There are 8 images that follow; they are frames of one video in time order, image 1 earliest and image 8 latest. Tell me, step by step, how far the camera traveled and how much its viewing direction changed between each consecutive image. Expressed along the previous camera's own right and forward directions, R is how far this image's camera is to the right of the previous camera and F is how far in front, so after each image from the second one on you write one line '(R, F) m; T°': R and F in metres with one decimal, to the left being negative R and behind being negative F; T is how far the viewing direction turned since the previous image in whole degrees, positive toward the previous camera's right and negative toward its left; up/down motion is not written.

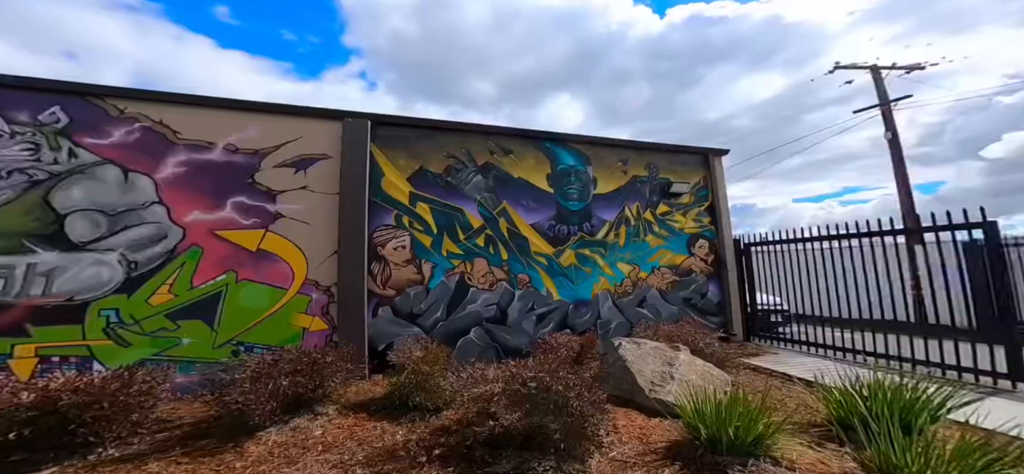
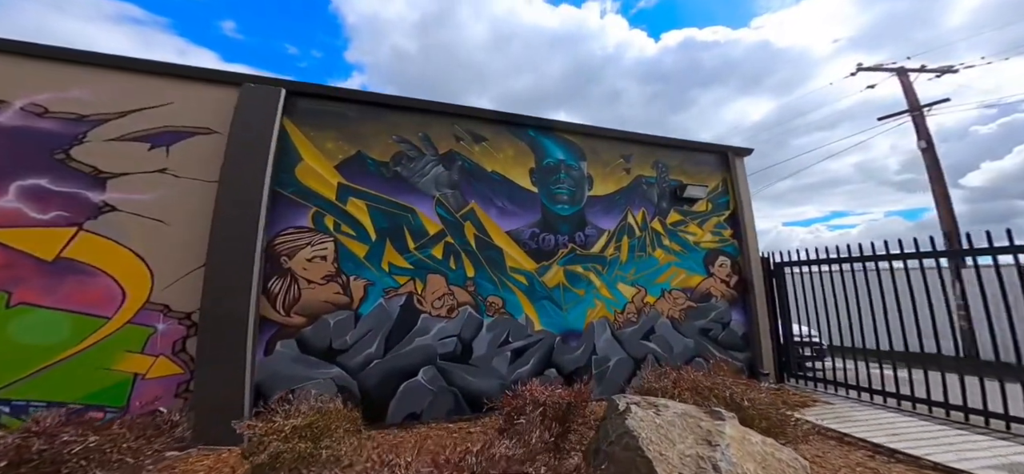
(+0.5, +2.0) m; 0°
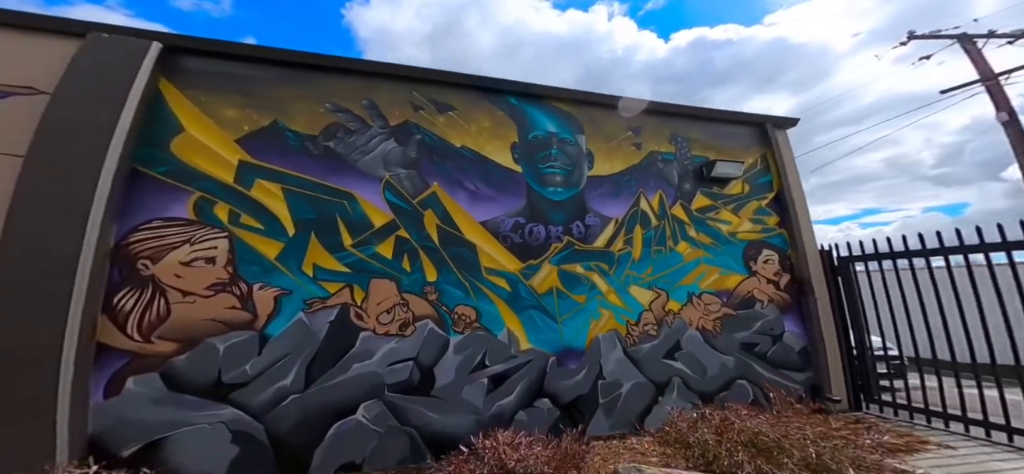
(+0.6, +1.6) m; -4°
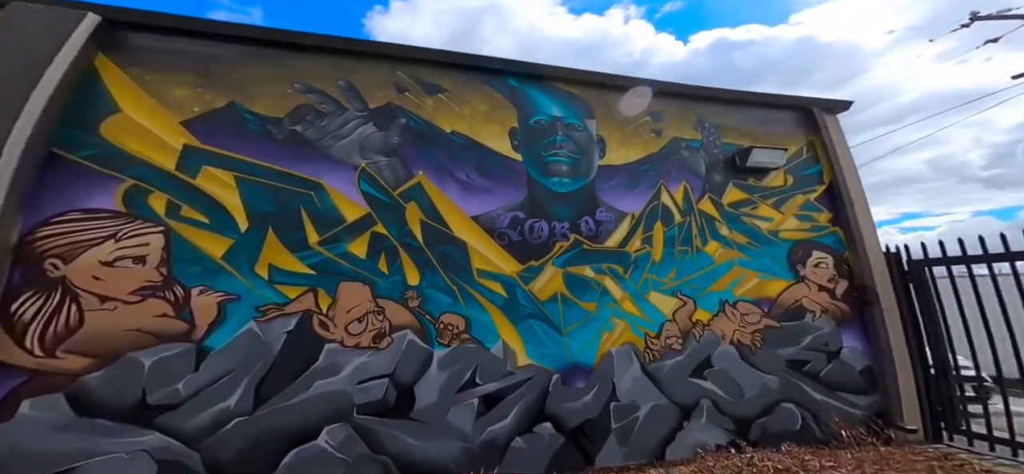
(+0.4, +0.8) m; -4°
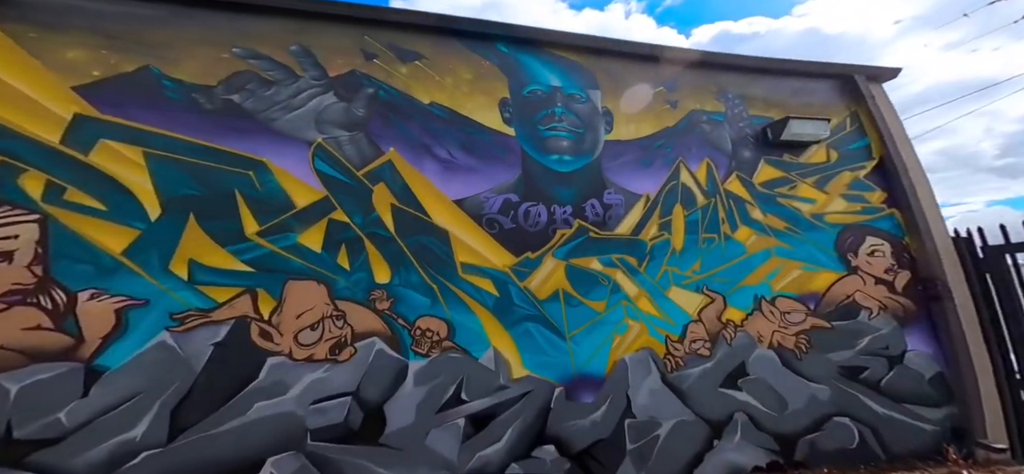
(+0.2, +0.8) m; -2°
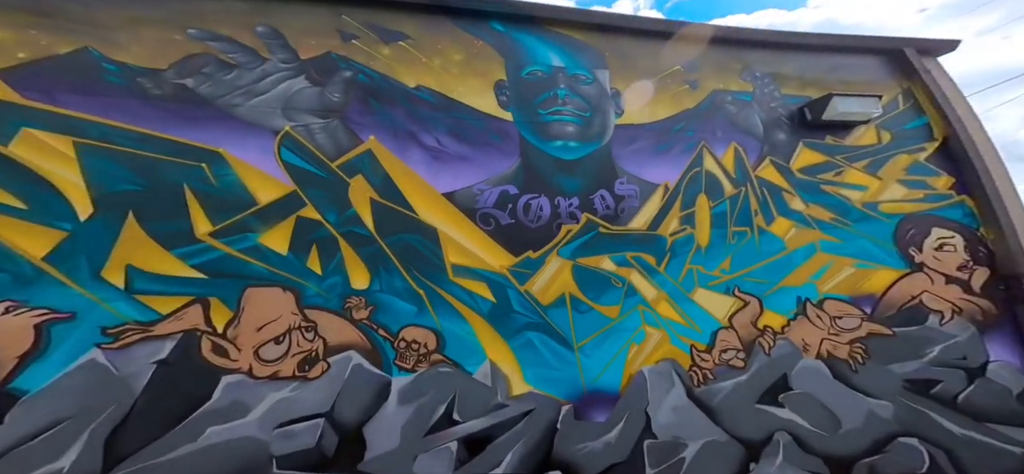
(+0.2, +0.5) m; -3°
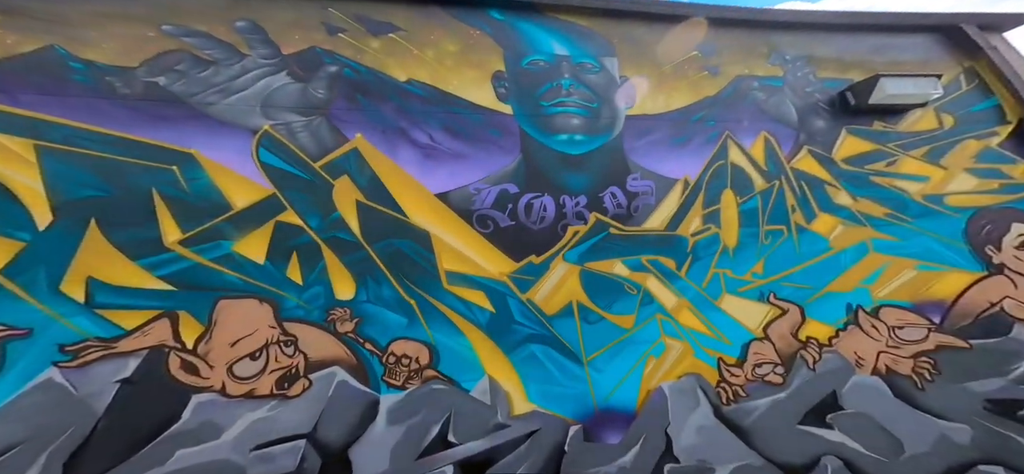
(+0.3, +0.3) m; -4°
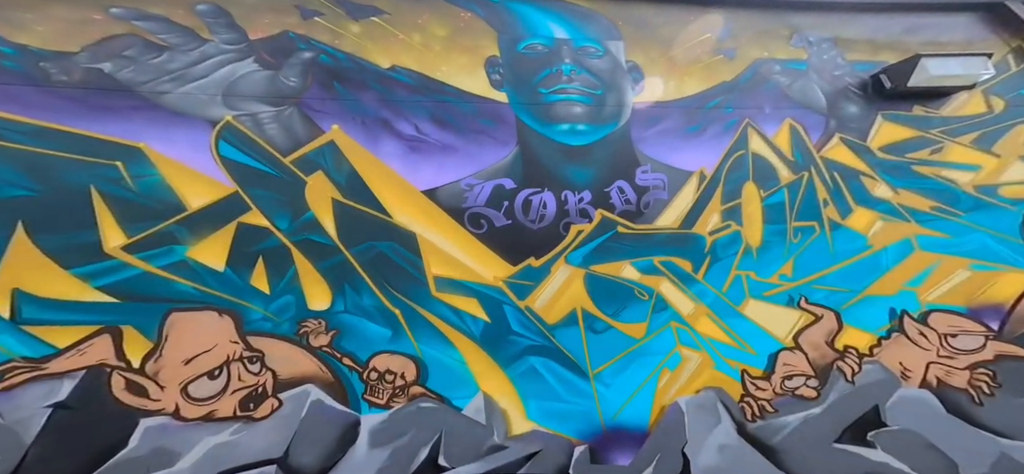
(+0.1, +0.3) m; -2°
